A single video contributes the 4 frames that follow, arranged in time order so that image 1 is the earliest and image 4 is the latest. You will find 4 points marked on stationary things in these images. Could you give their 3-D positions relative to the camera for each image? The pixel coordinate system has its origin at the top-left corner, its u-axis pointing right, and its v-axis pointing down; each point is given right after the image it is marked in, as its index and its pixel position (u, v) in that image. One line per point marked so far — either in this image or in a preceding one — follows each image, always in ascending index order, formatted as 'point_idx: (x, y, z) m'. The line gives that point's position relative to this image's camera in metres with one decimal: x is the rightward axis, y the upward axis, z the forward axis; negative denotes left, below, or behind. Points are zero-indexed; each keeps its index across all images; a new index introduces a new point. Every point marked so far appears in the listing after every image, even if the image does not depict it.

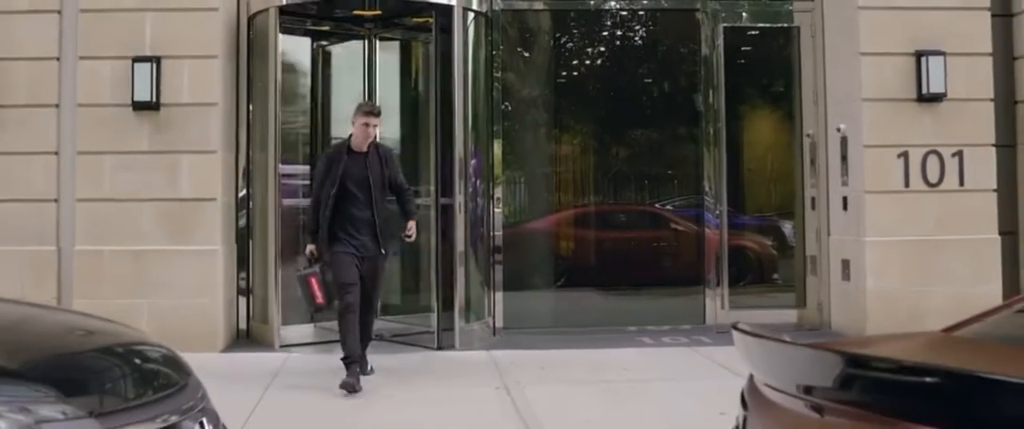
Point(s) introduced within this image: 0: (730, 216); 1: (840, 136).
0: (+1.8, 0.0, +9.8) m
1: (+2.5, +0.6, +9.1) m
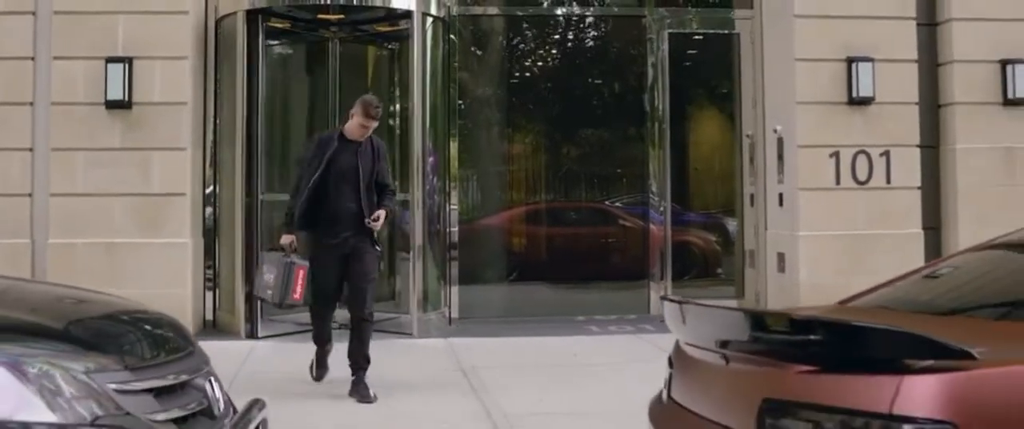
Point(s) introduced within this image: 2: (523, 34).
0: (+1.4, 0.0, +10.4) m
1: (+2.2, +0.6, +9.6) m
2: (0.0, +1.6, +10.2) m
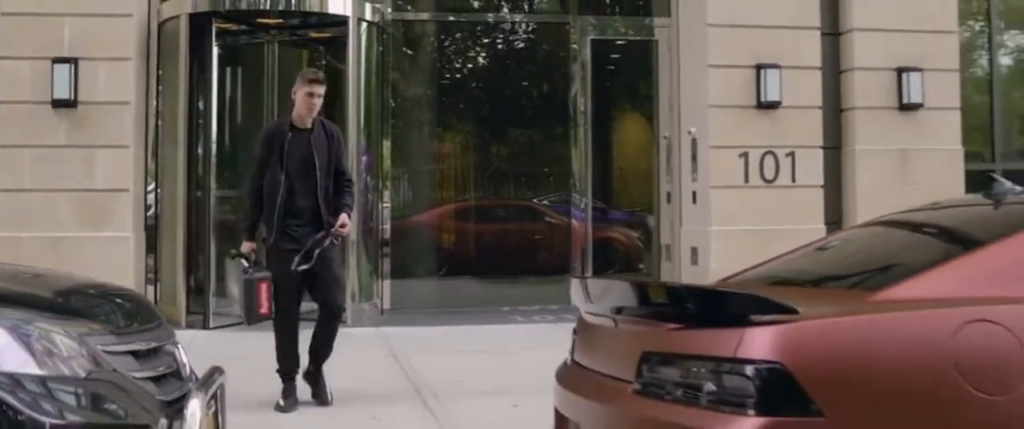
0: (+0.8, 0.0, +11.0) m
1: (+1.6, +0.7, +10.3) m
2: (-0.6, +1.6, +10.7) m
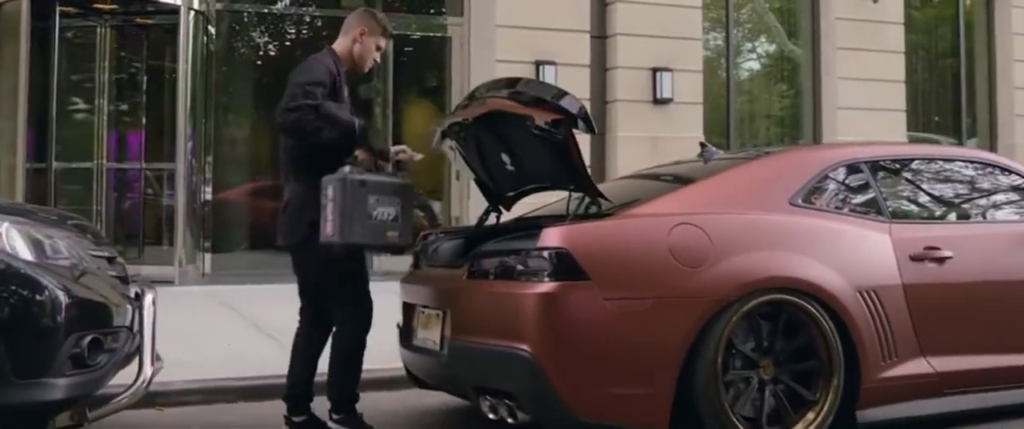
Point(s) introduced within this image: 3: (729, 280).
0: (-1.2, +0.3, +12.4) m
1: (-0.3, +0.9, +11.8) m
2: (-2.6, +1.9, +11.9) m
3: (+0.8, -0.2, +4.2) m
